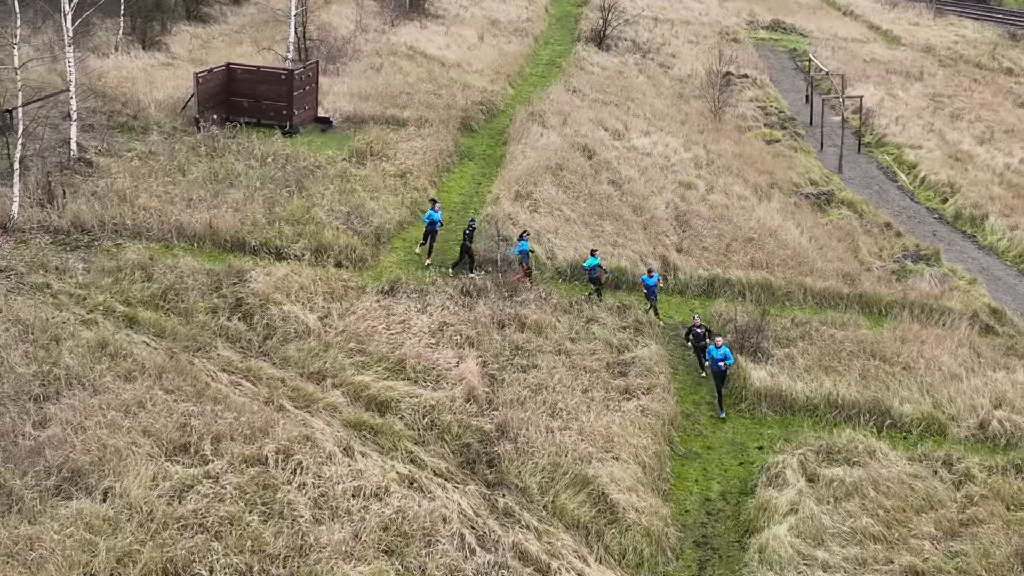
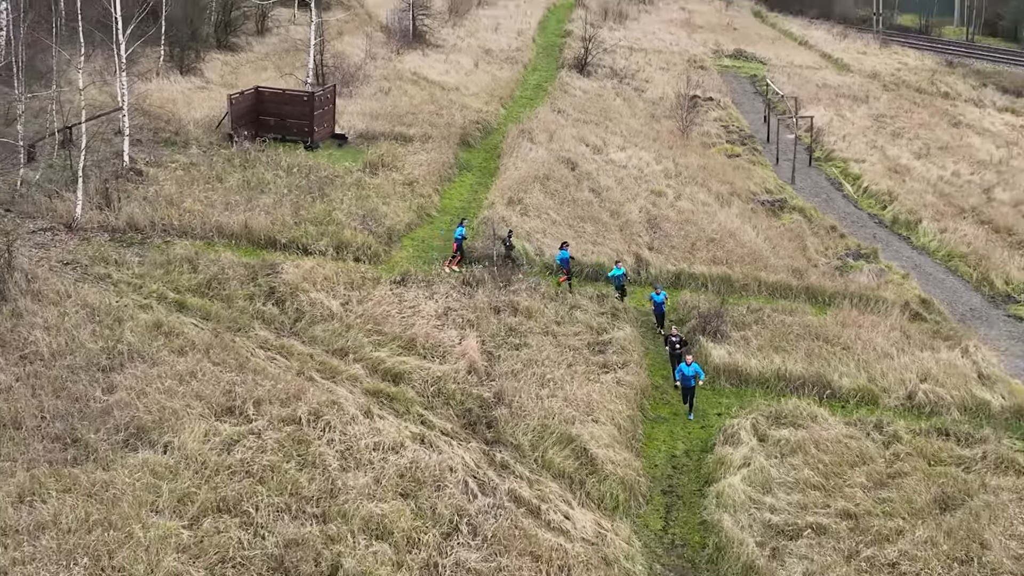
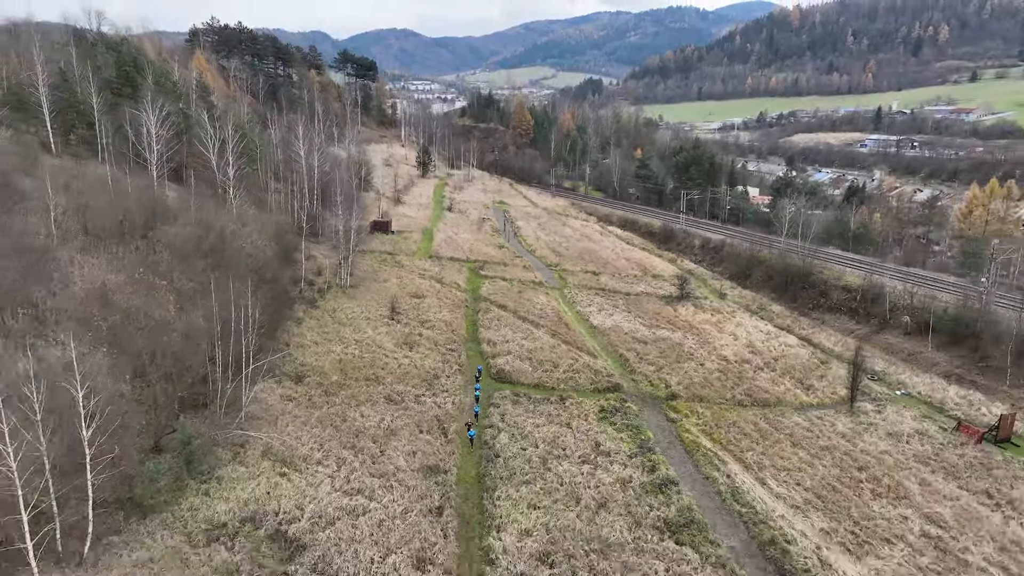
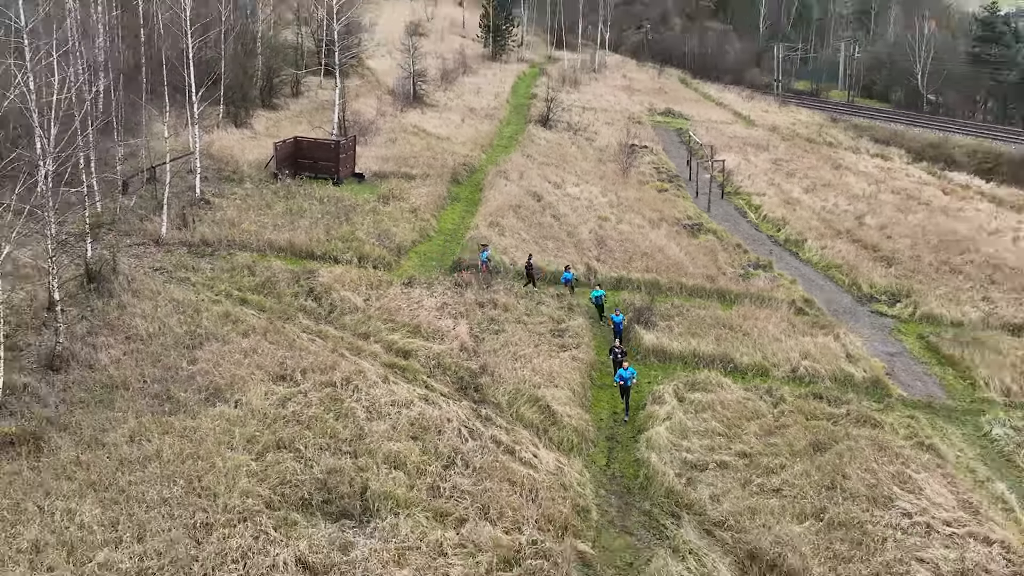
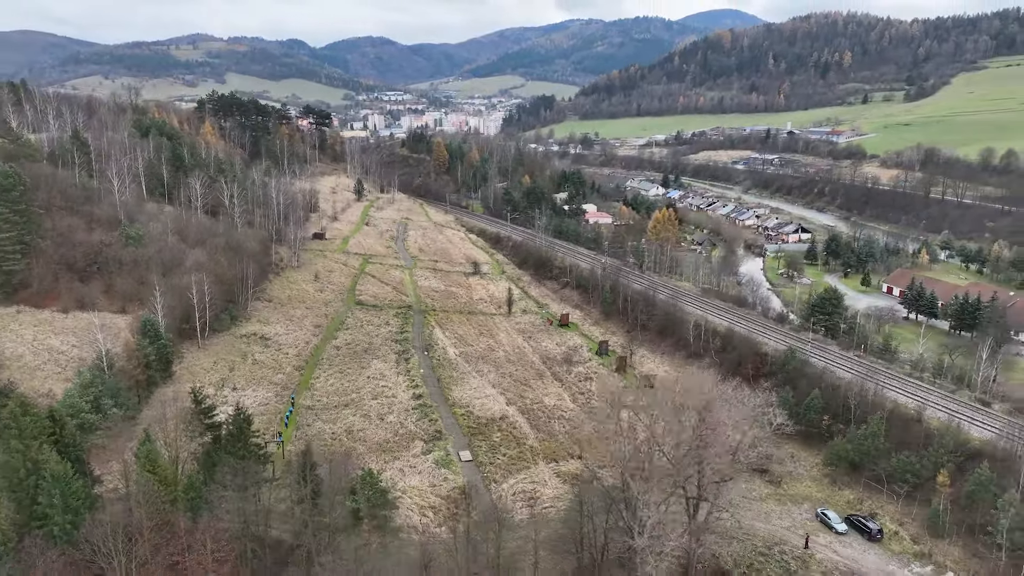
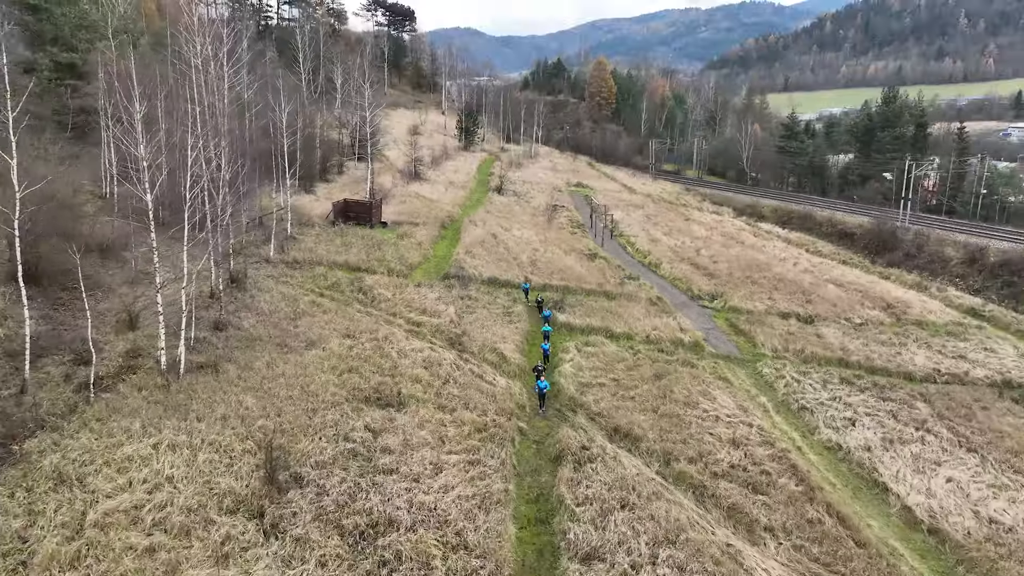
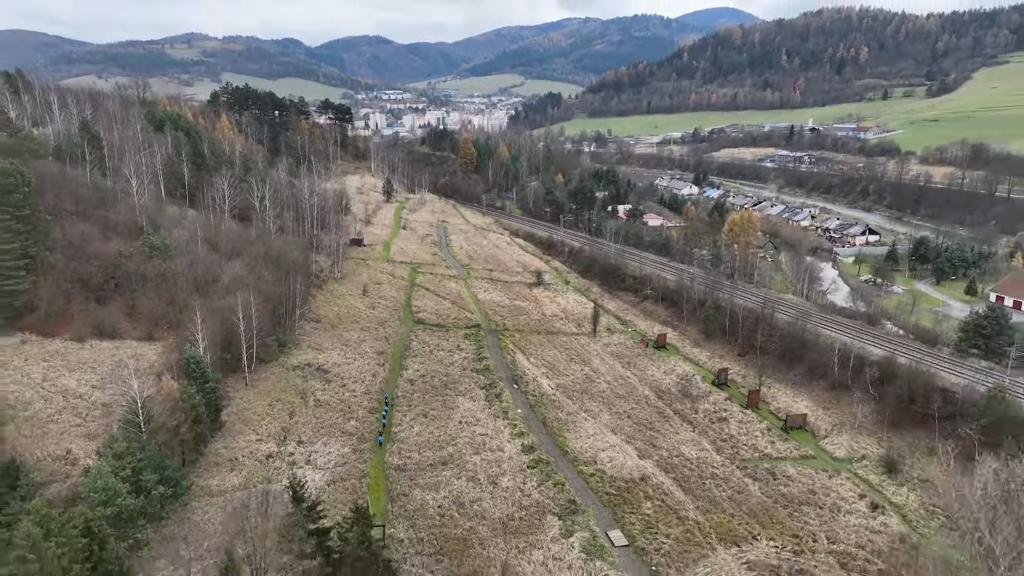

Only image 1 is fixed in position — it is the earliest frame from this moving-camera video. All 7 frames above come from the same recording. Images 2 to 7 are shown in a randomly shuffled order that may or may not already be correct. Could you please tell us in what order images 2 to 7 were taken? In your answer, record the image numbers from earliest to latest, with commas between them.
2, 4, 6, 3, 7, 5
